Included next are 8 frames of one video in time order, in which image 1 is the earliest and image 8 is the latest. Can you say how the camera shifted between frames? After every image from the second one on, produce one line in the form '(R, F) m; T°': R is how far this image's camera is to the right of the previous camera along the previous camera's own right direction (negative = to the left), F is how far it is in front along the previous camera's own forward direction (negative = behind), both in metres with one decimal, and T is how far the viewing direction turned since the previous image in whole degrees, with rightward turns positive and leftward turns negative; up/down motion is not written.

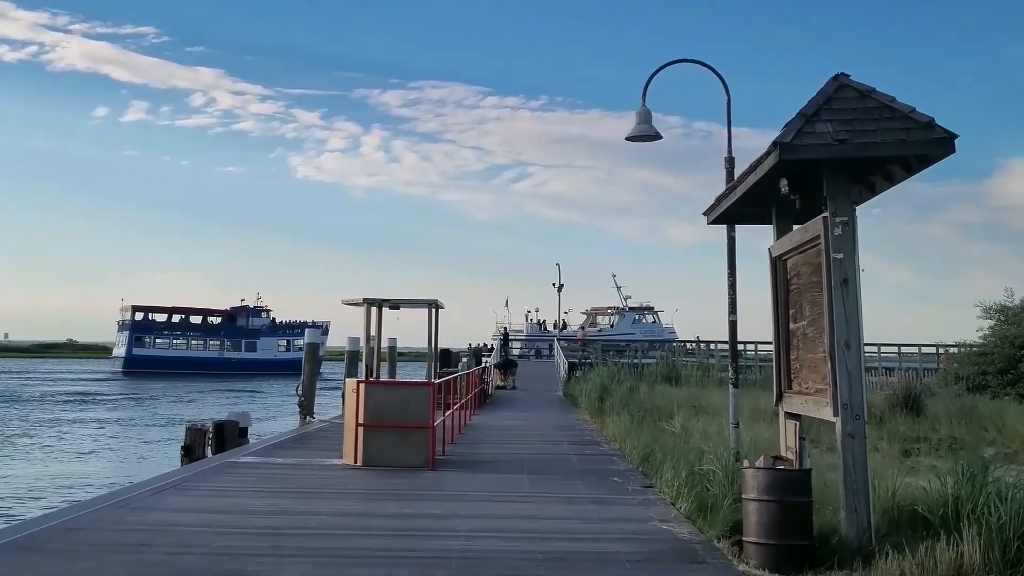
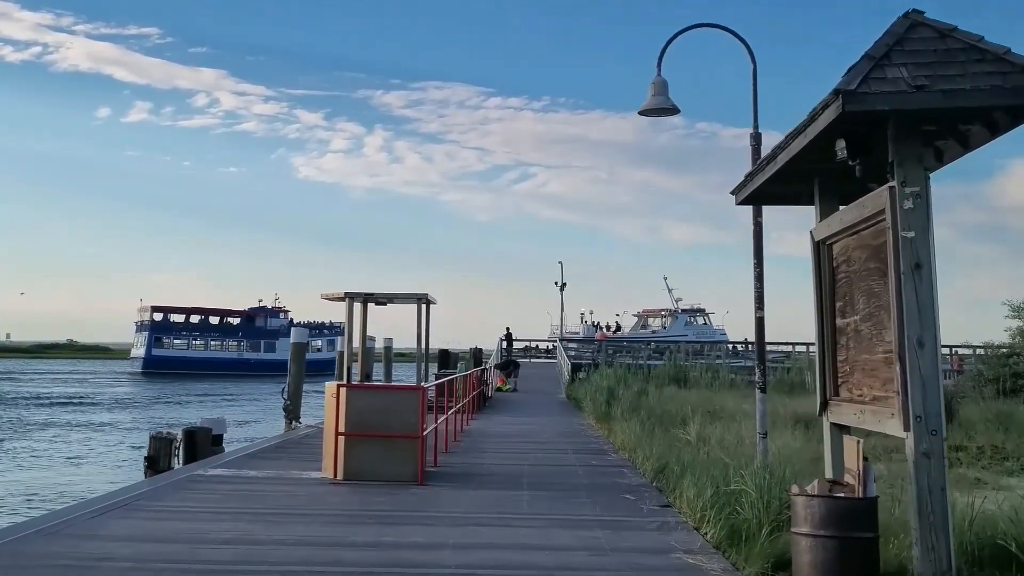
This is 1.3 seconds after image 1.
(0.0, +1.2) m; 0°
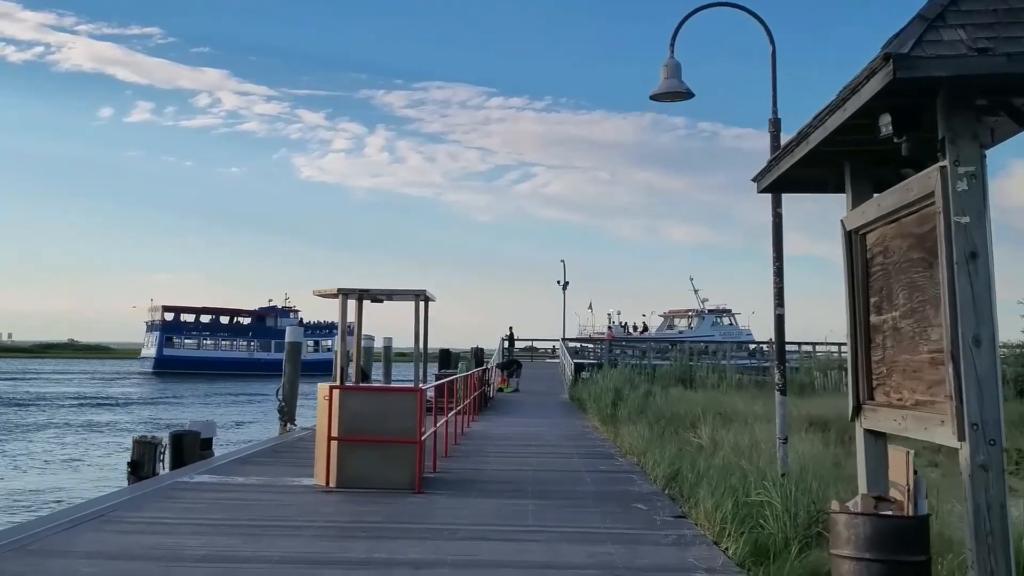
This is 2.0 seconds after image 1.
(0.0, +0.6) m; 0°
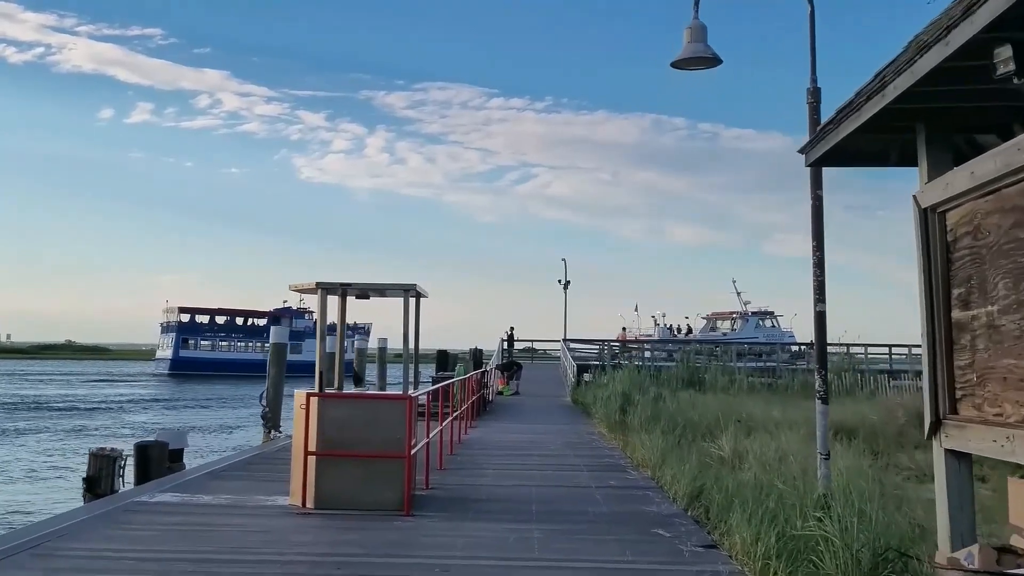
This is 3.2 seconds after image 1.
(0.0, +1.1) m; 0°
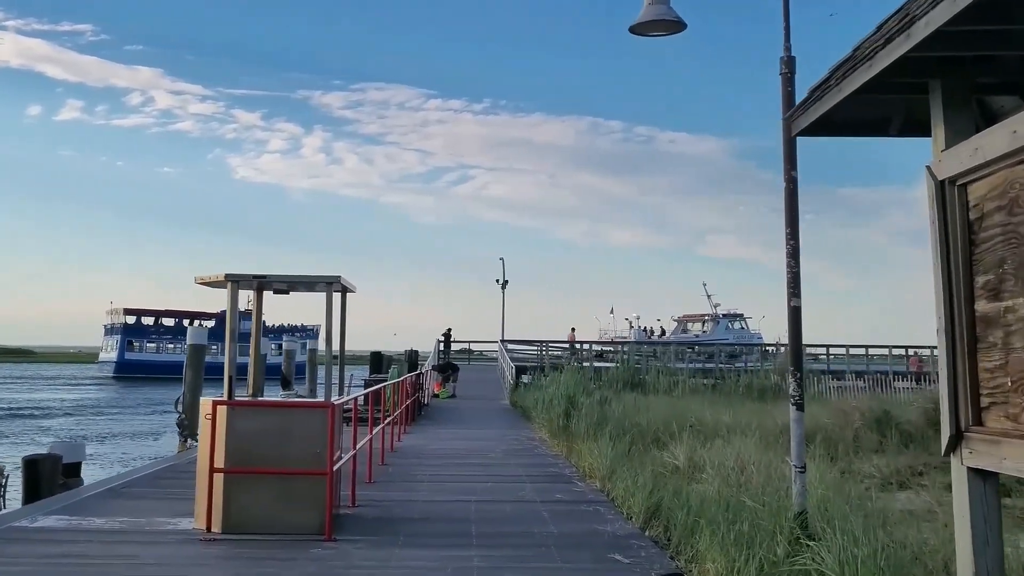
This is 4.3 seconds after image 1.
(0.0, +0.9) m; +4°
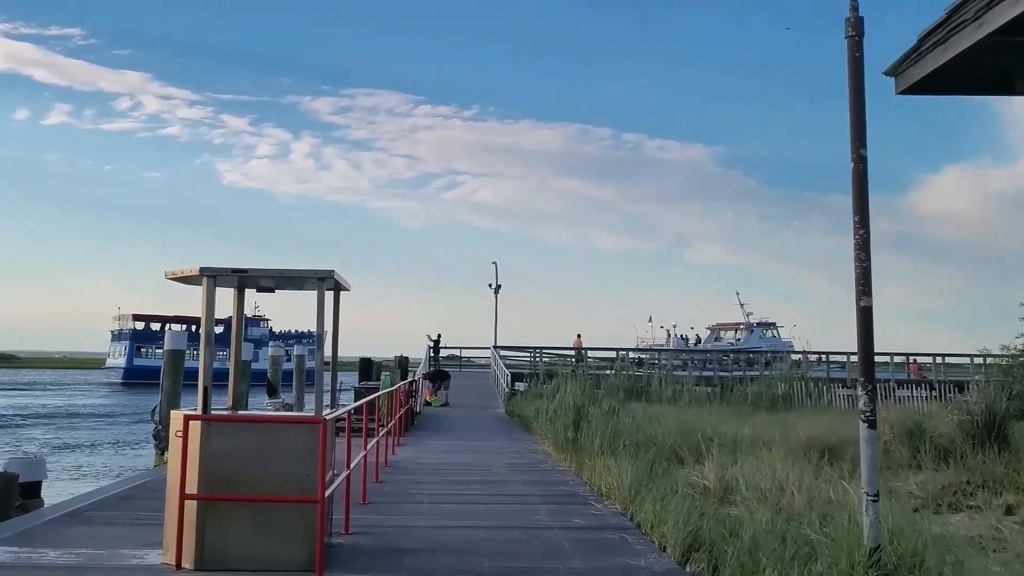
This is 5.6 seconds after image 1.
(-0.2, +1.0) m; +1°
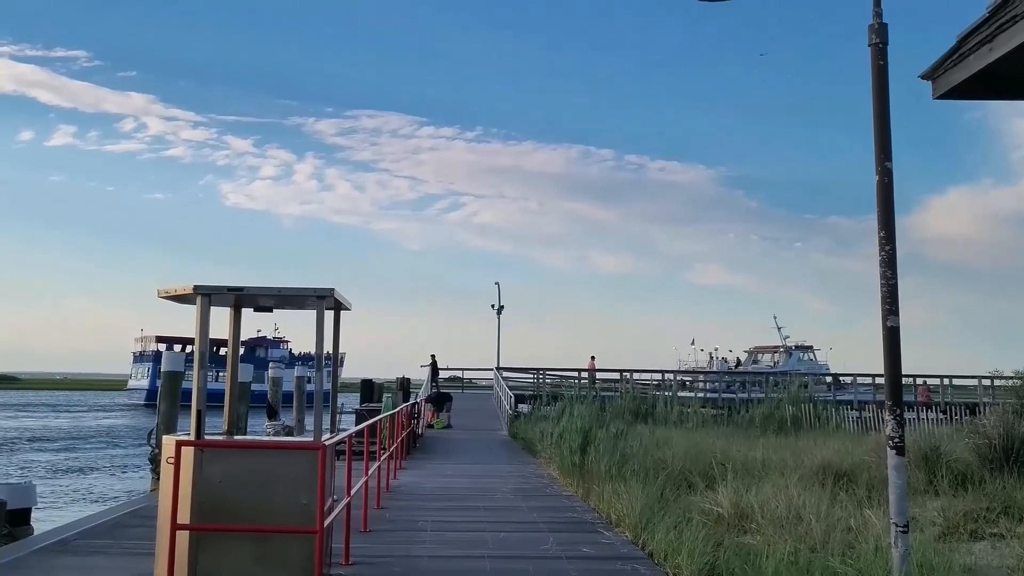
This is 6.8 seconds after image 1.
(0.0, +0.3) m; 0°
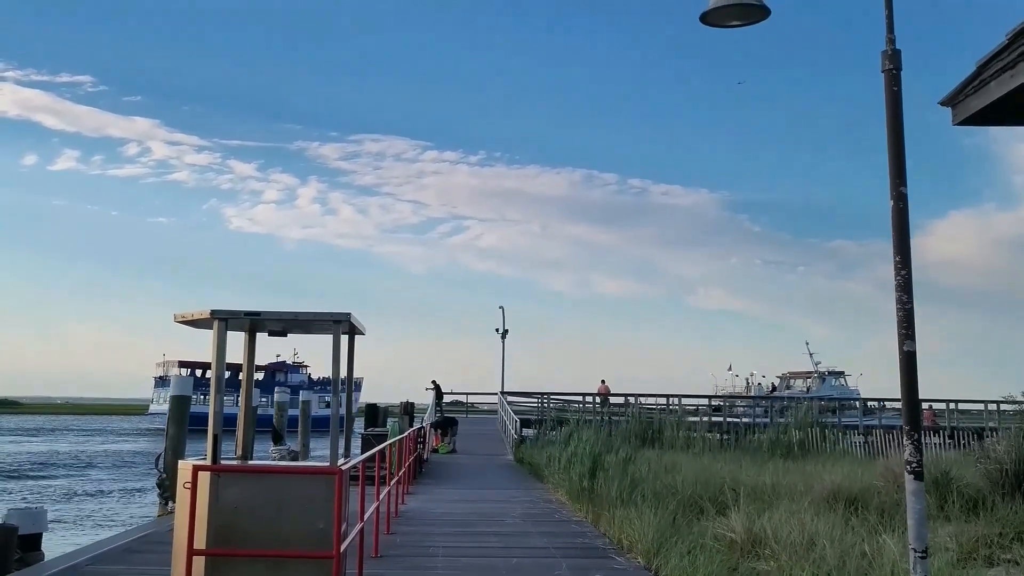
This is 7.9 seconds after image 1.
(-0.1, 0.0) m; 0°
